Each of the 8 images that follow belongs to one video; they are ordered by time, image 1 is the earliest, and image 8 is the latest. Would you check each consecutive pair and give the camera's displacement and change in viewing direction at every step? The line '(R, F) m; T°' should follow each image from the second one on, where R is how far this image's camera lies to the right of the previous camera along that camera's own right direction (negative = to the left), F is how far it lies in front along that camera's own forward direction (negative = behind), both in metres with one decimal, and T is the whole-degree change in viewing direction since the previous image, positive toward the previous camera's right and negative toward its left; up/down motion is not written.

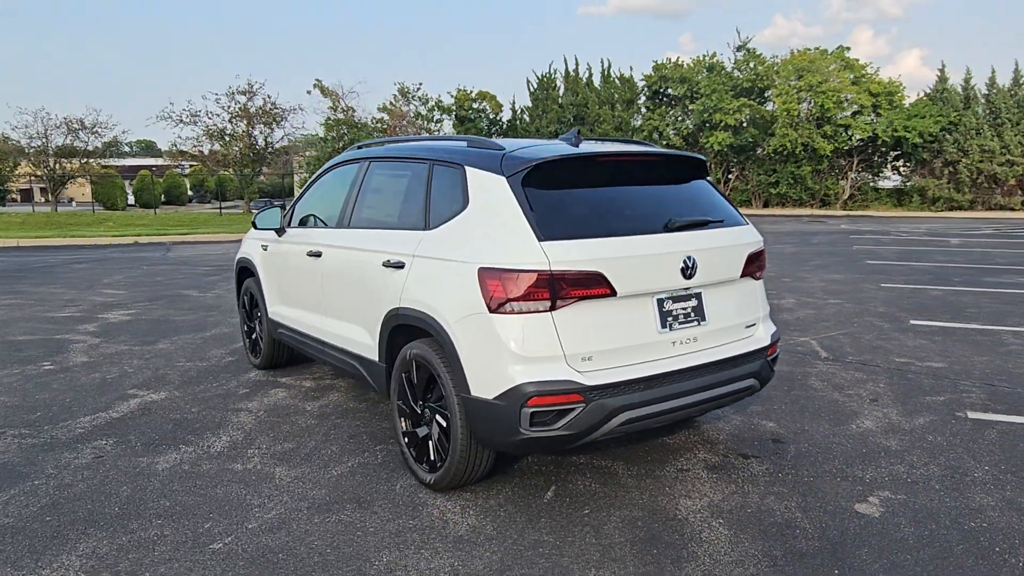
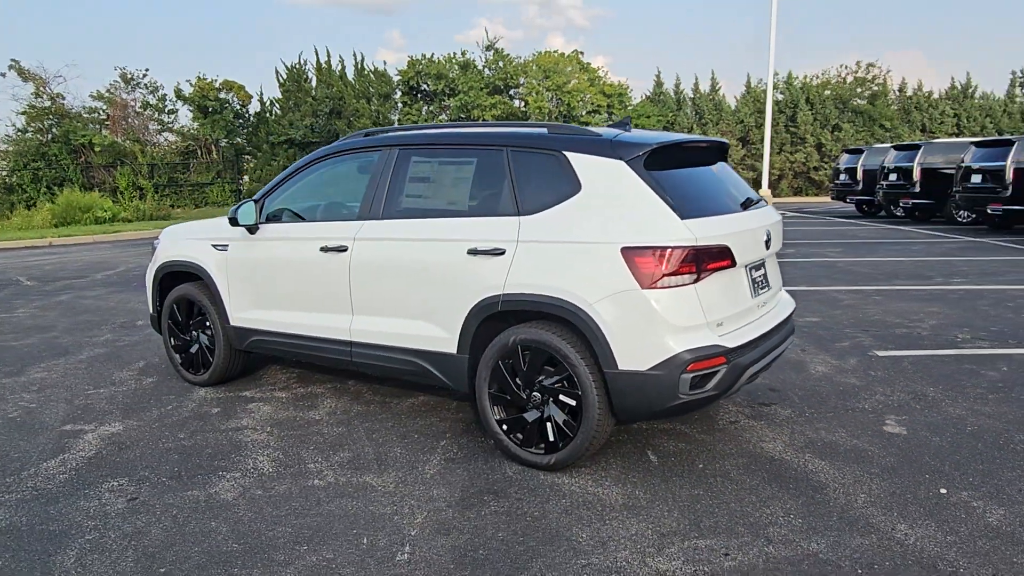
(-1.8, +0.2) m; +21°
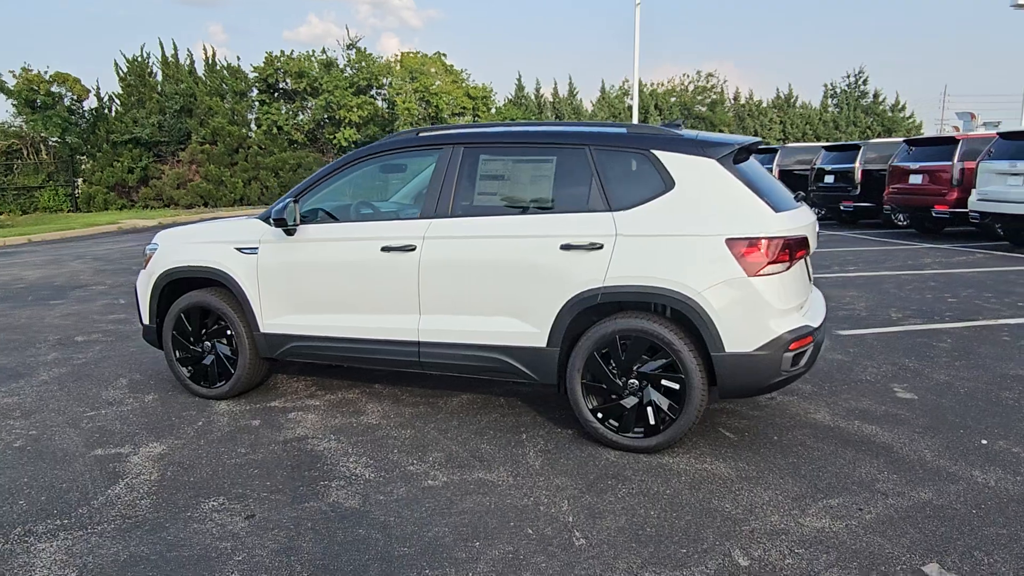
(-1.3, 0.0) m; +12°
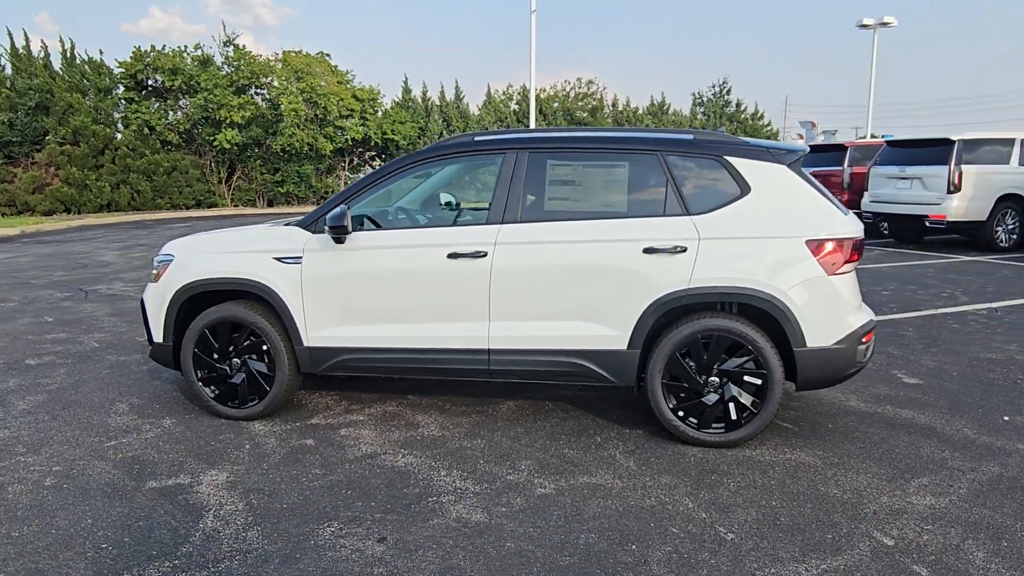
(-1.1, +0.1) m; +10°
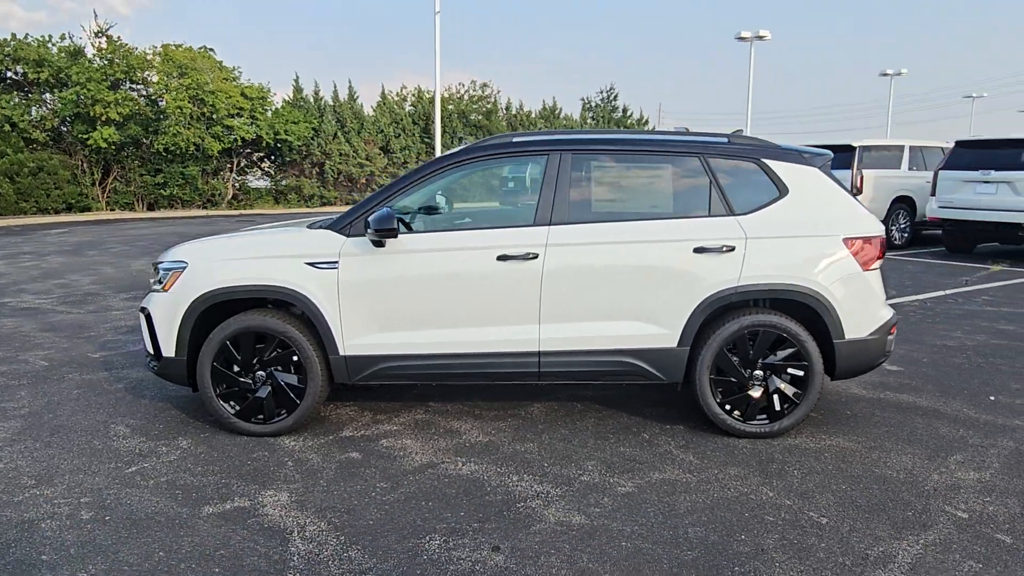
(-0.9, +0.1) m; +9°
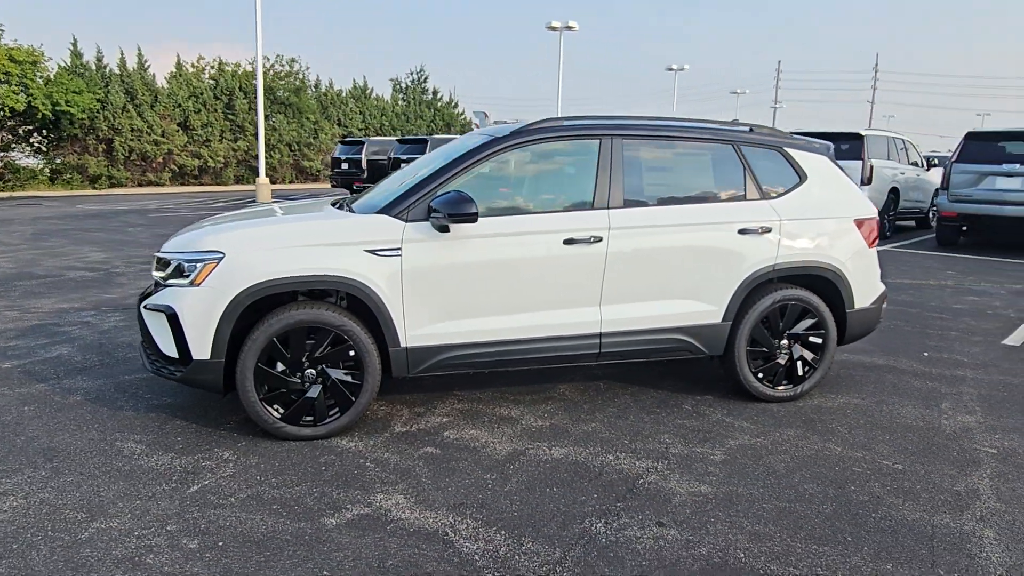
(-1.5, +0.2) m; +16°
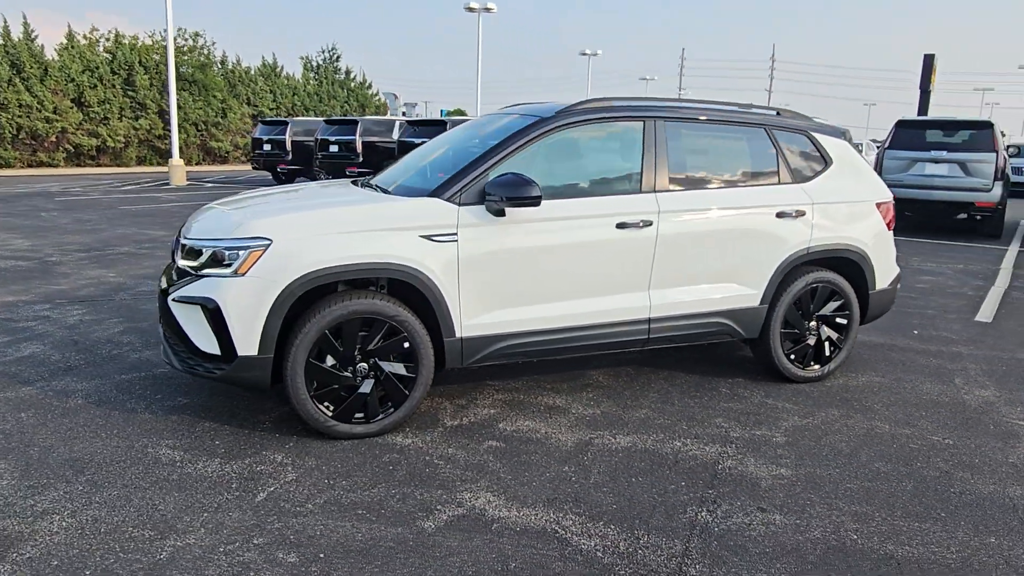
(-0.8, +0.2) m; +7°
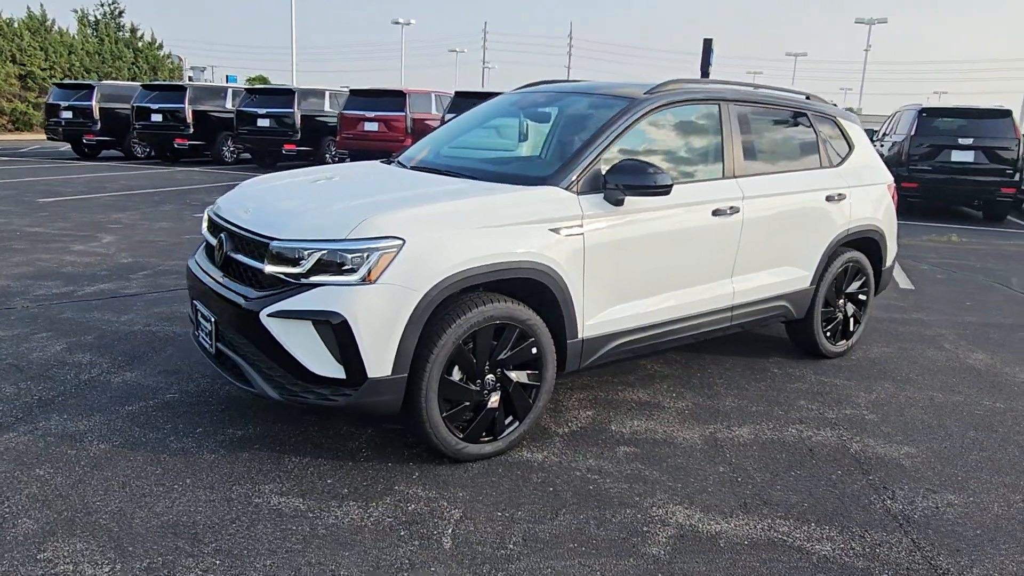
(-1.5, +0.5) m; +15°
